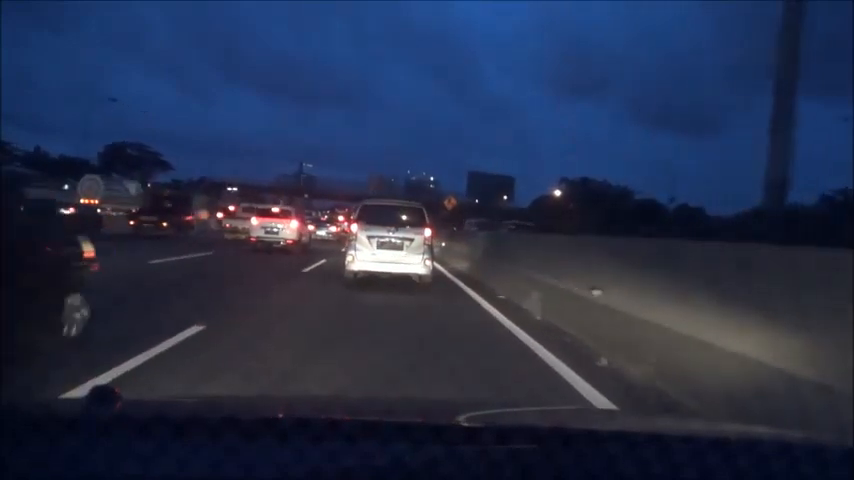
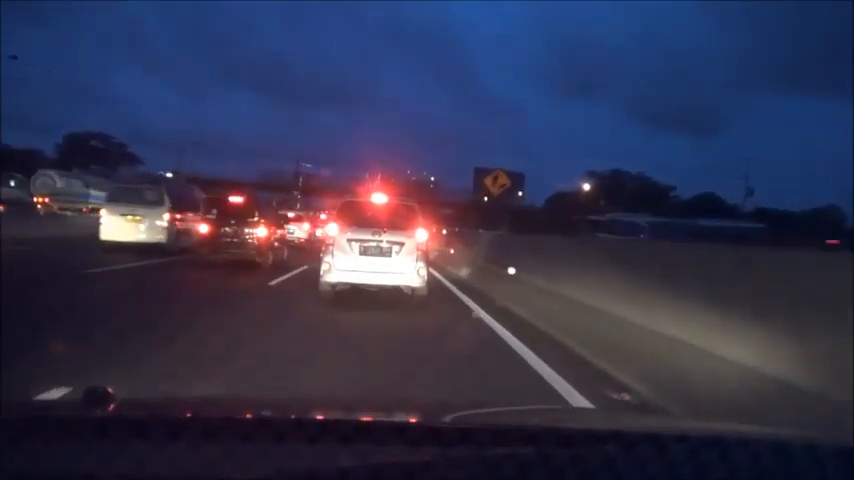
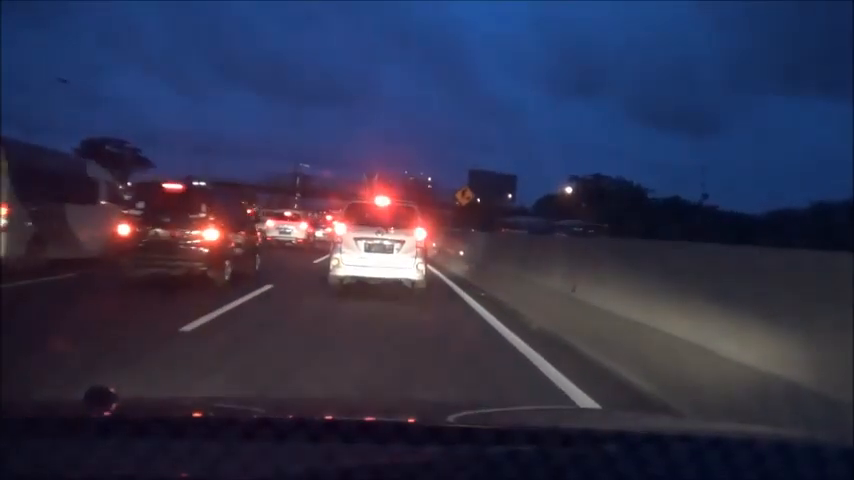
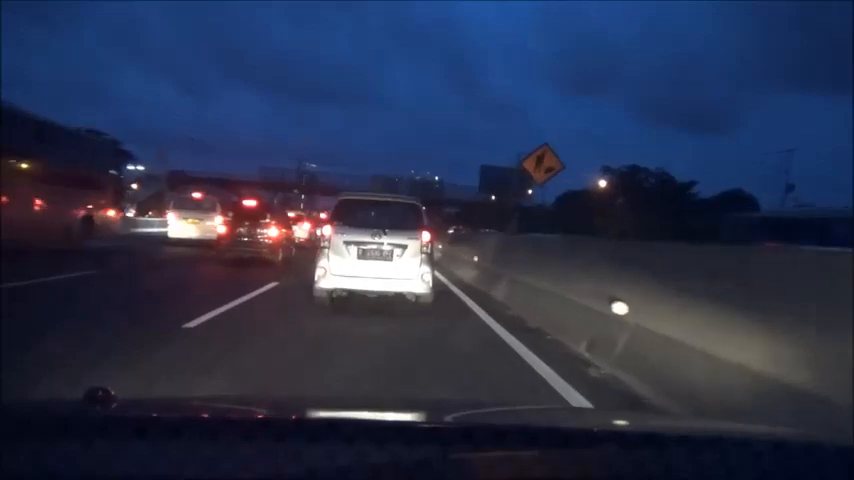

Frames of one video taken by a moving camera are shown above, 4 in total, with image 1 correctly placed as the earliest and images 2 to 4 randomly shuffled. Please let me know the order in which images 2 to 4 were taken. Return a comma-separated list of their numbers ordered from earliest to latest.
3, 2, 4
